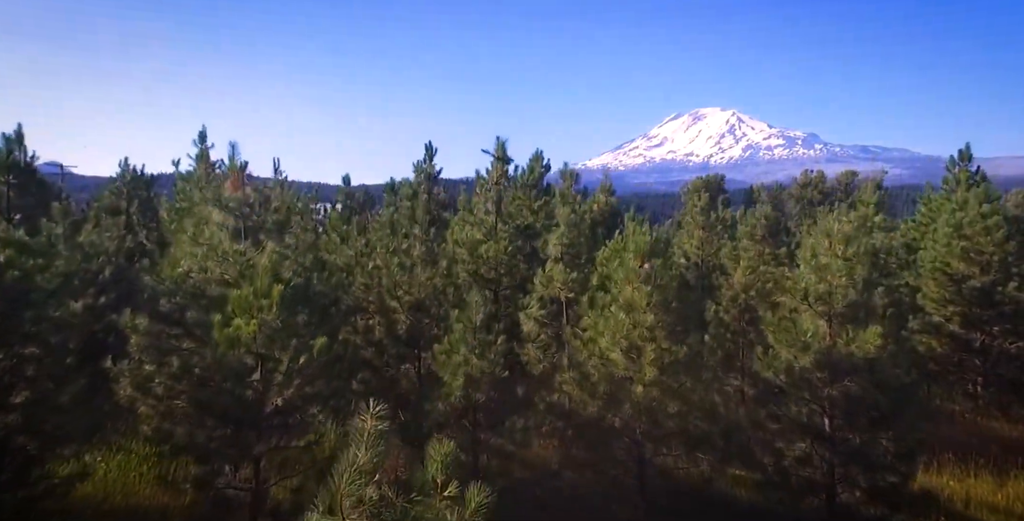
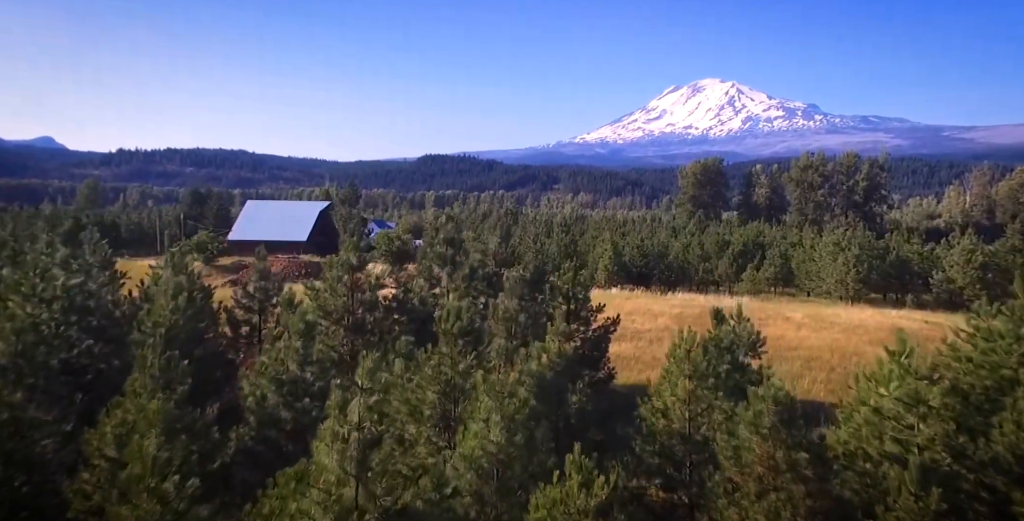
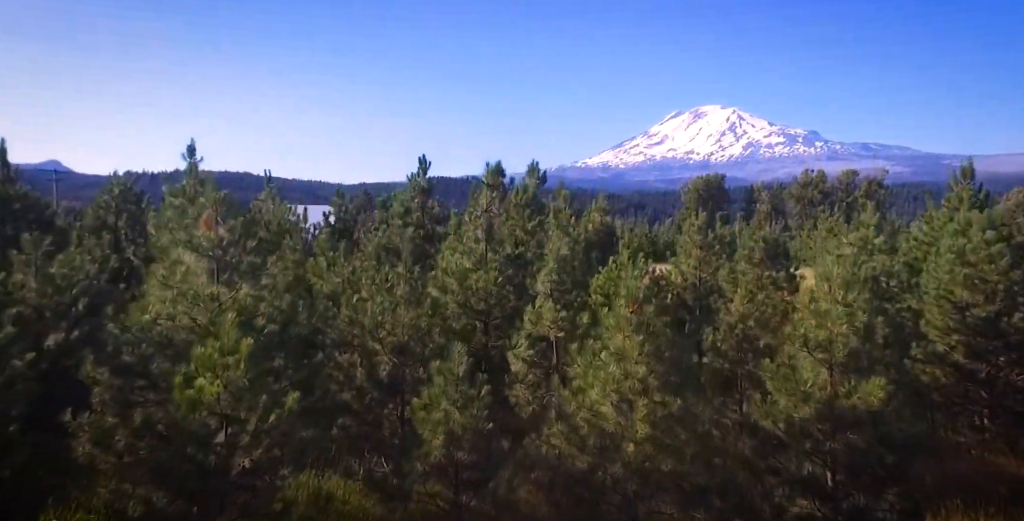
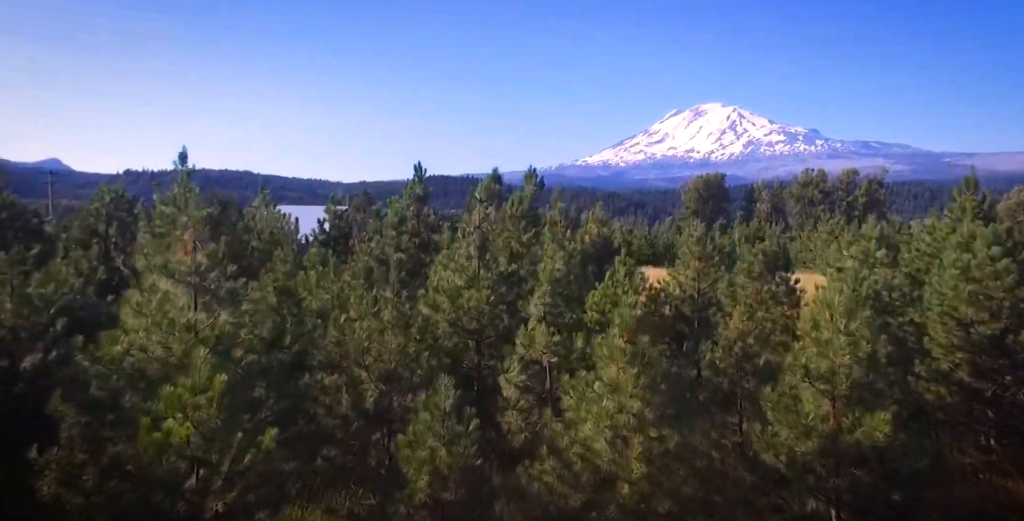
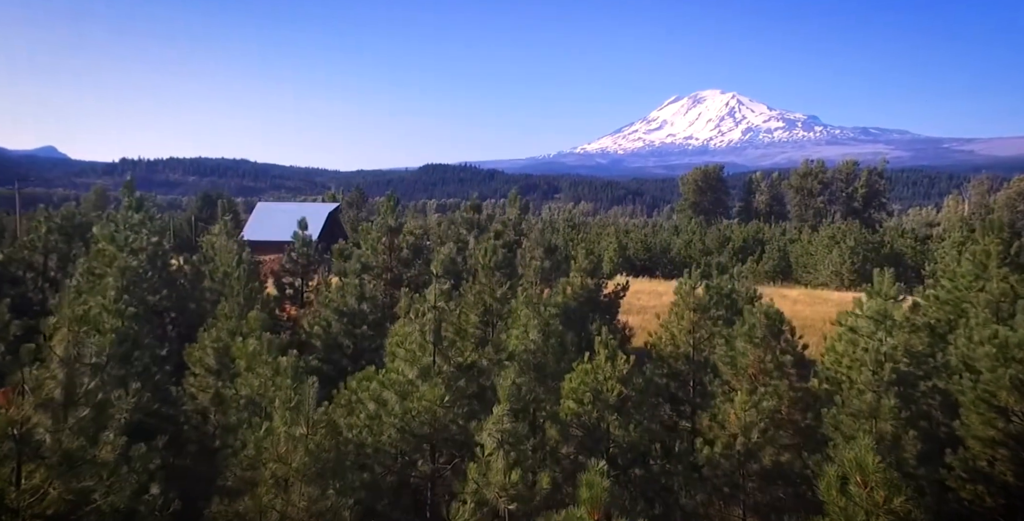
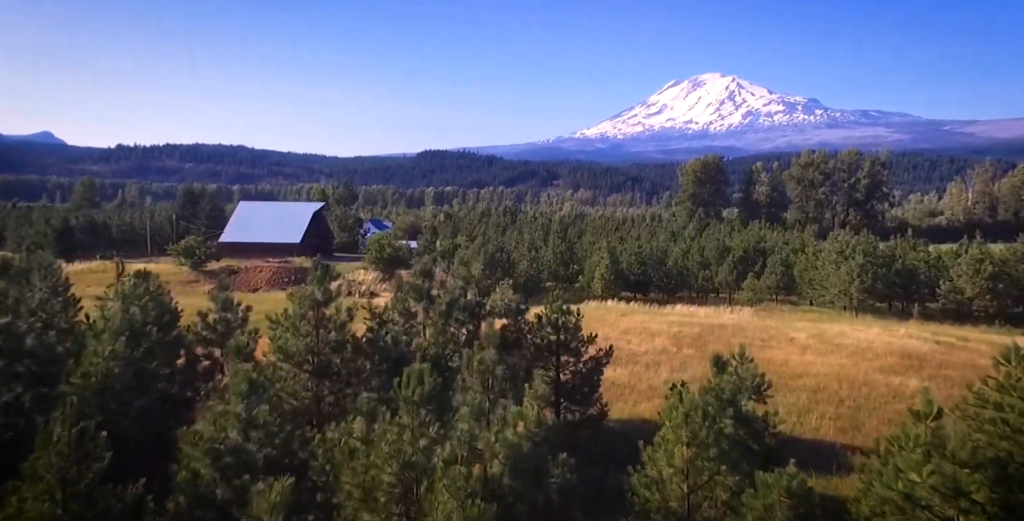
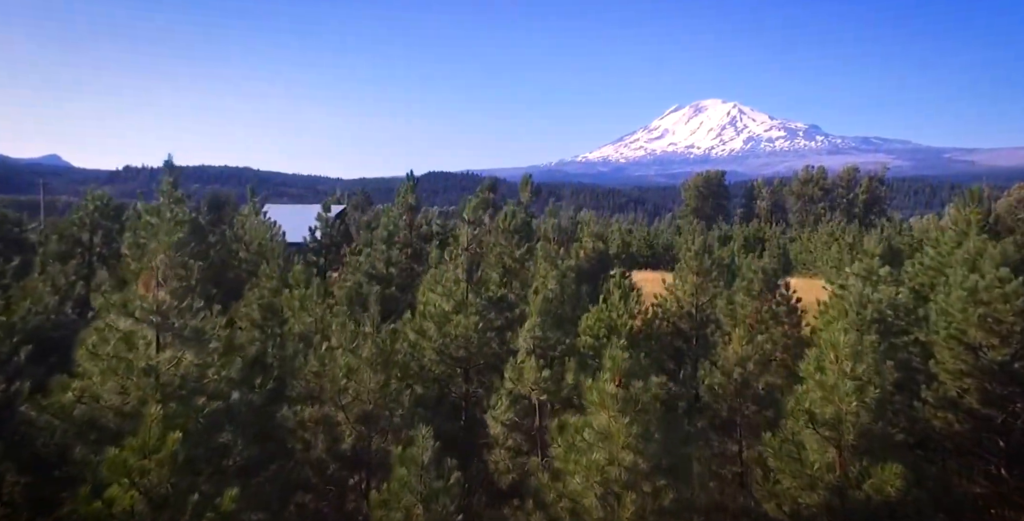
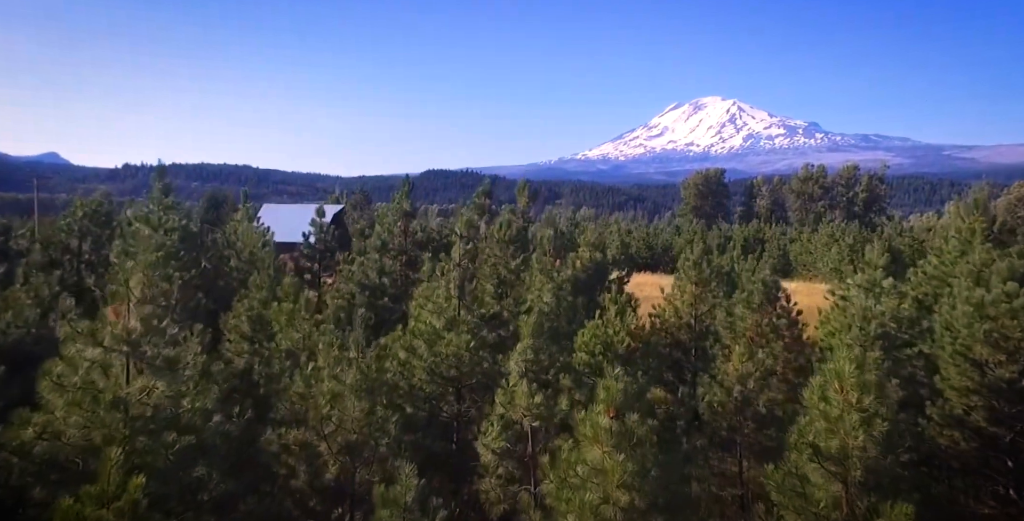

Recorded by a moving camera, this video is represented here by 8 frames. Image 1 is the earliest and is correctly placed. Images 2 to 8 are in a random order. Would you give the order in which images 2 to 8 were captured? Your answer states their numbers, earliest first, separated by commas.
3, 4, 7, 8, 5, 2, 6
